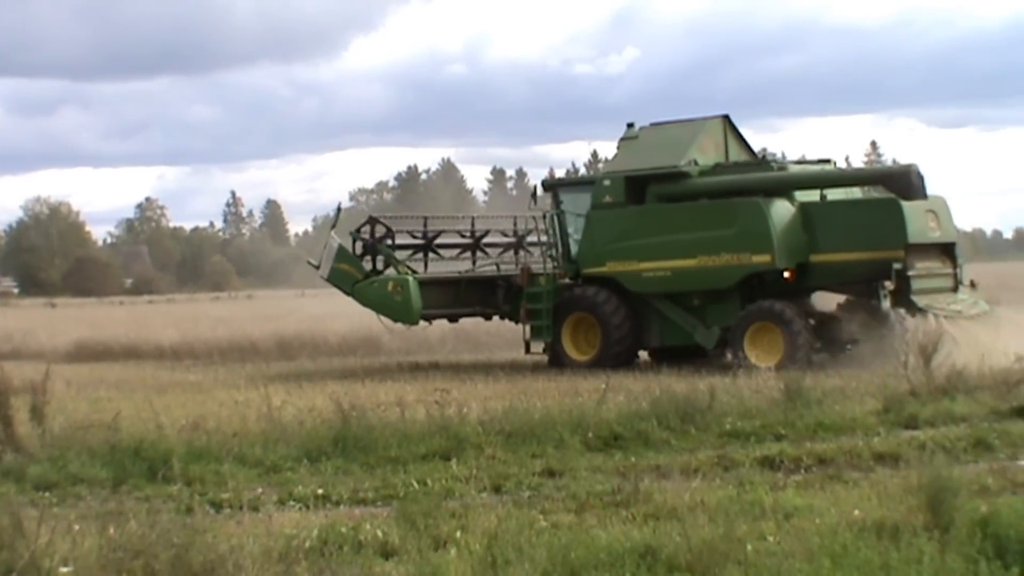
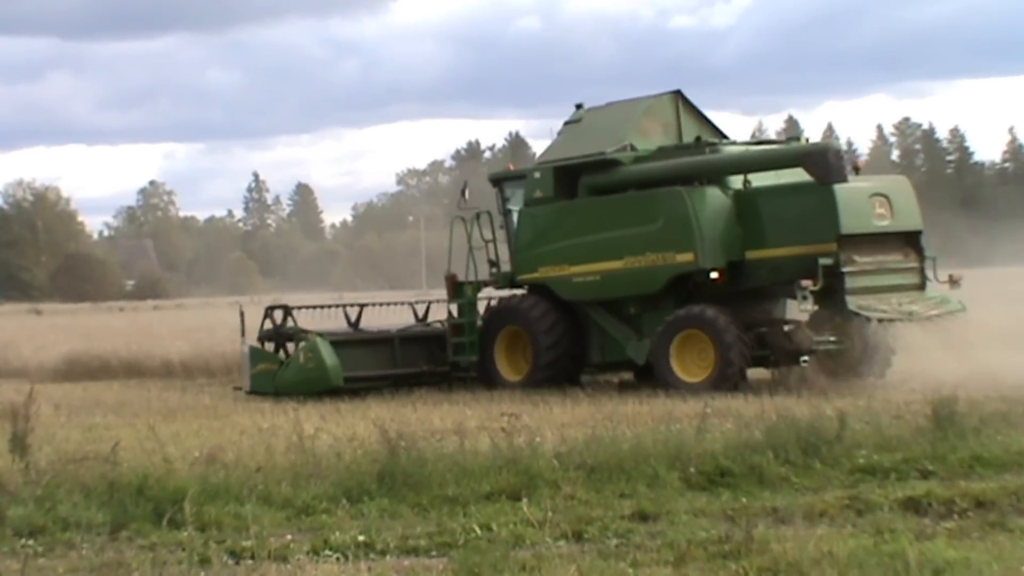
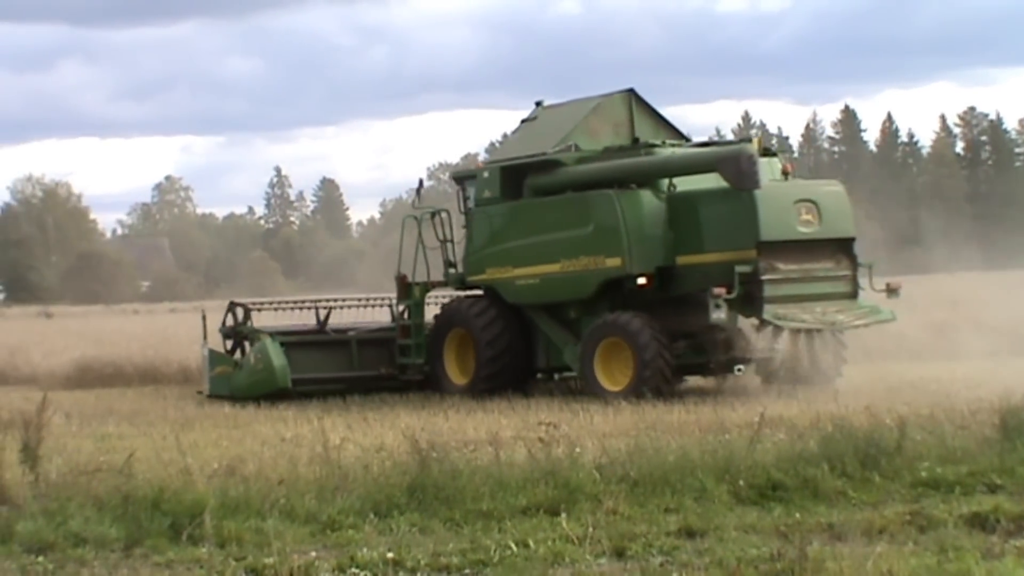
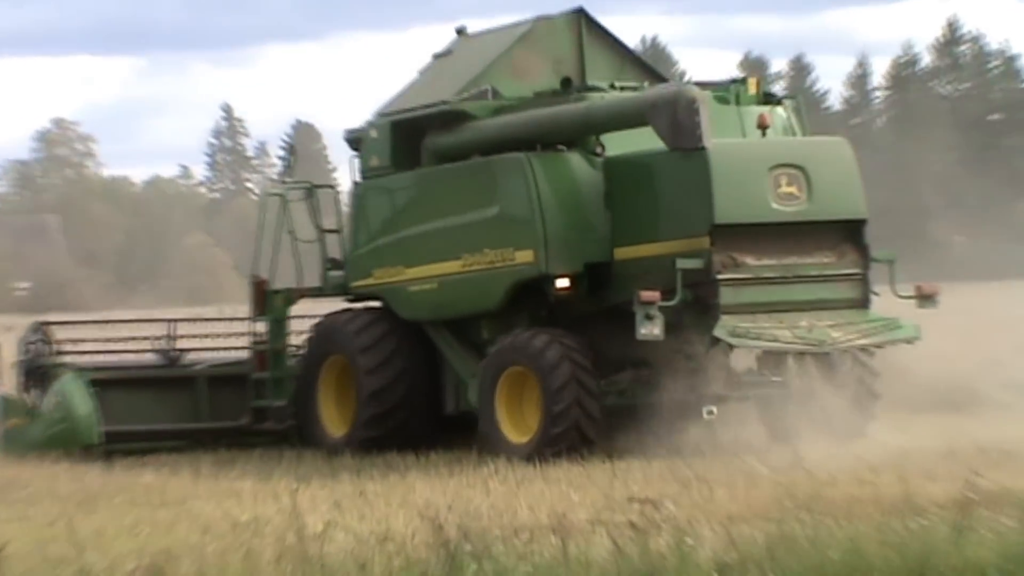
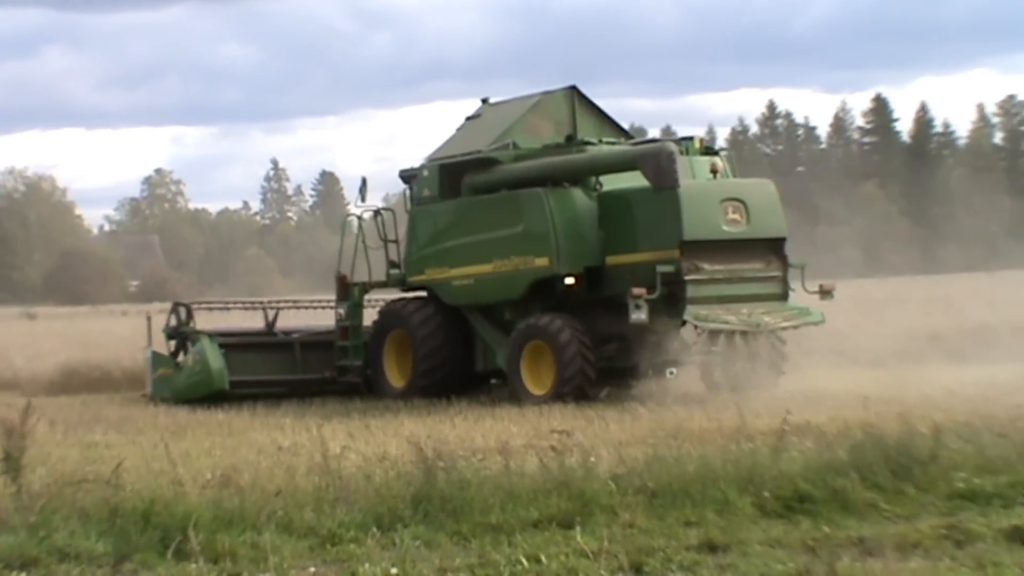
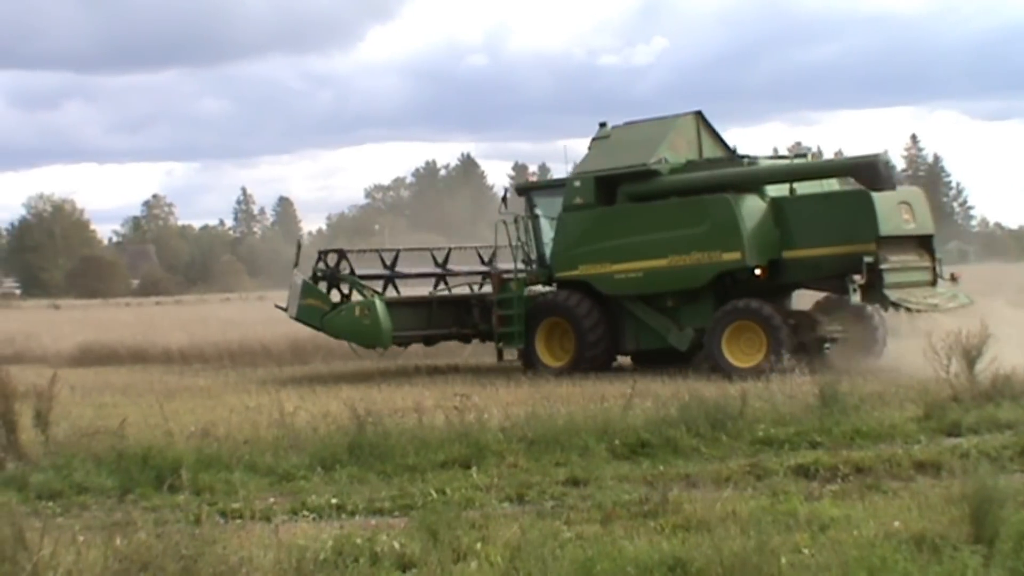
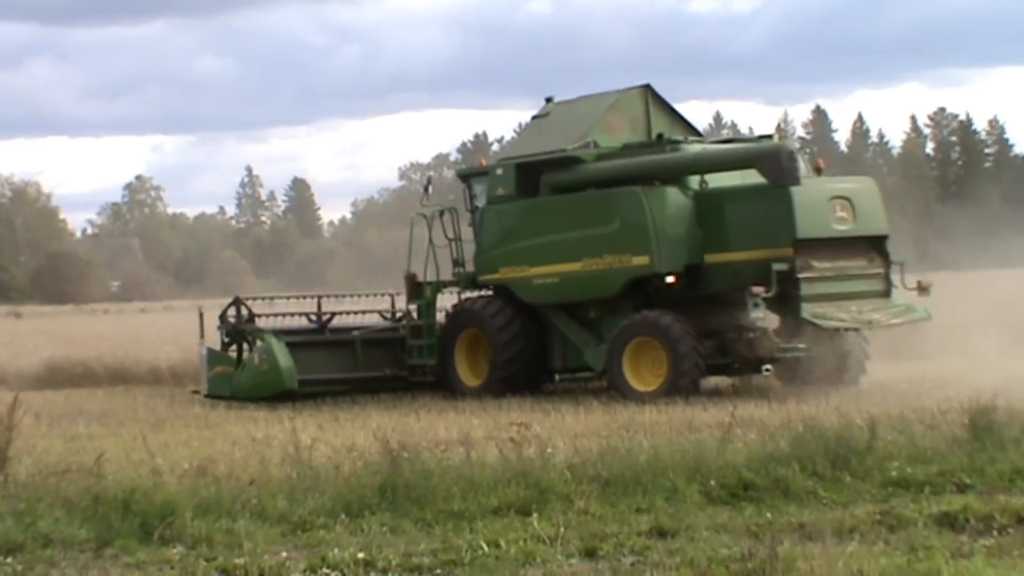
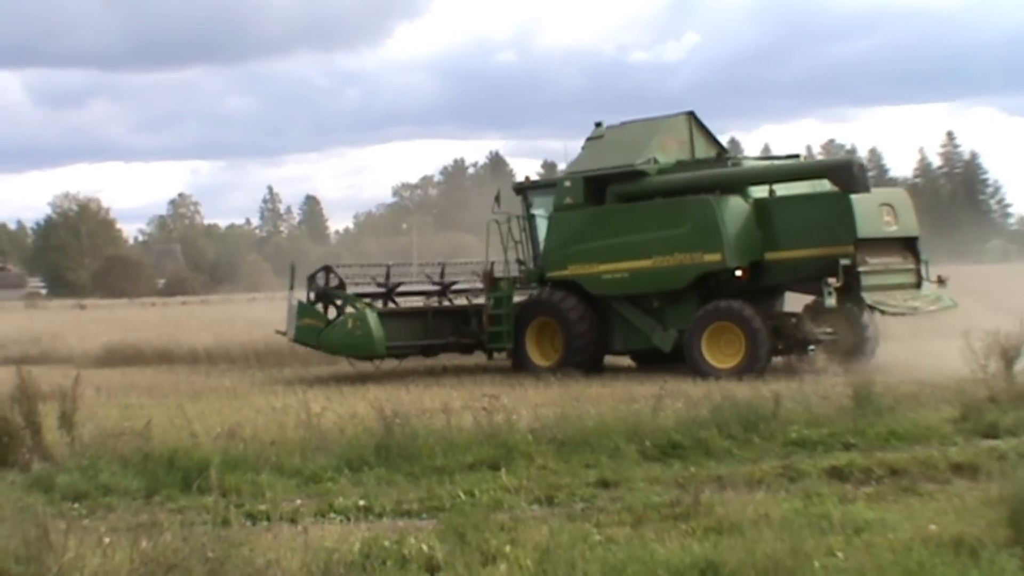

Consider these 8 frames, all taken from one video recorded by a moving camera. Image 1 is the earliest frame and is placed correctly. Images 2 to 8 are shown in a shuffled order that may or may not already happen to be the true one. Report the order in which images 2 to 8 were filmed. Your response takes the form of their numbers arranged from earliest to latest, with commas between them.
6, 8, 2, 7, 3, 5, 4
